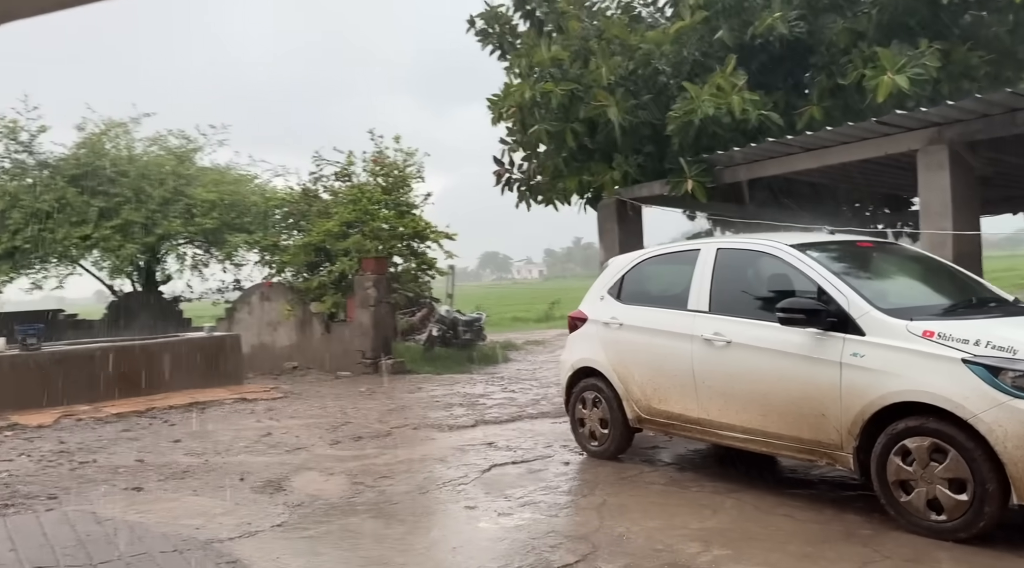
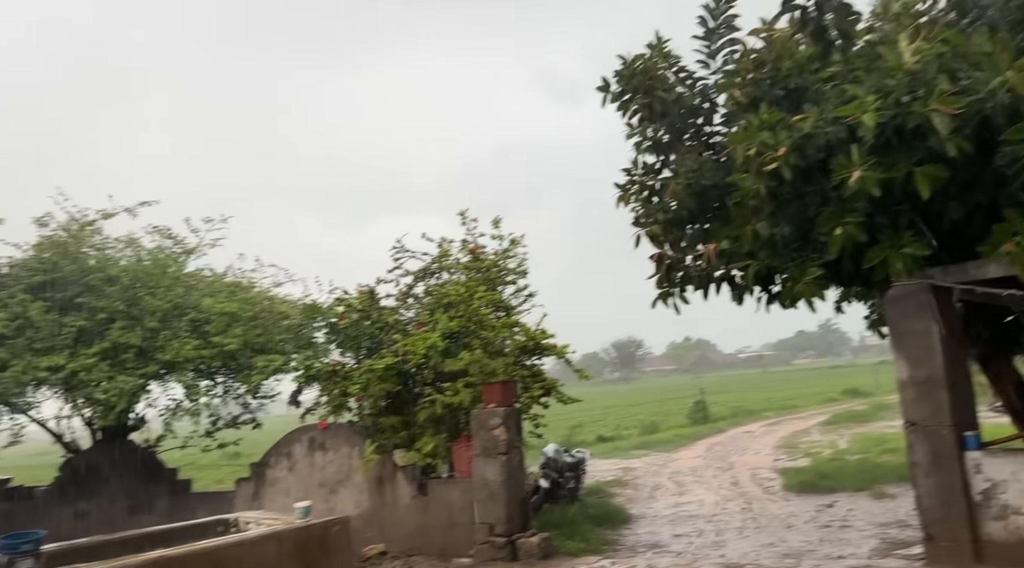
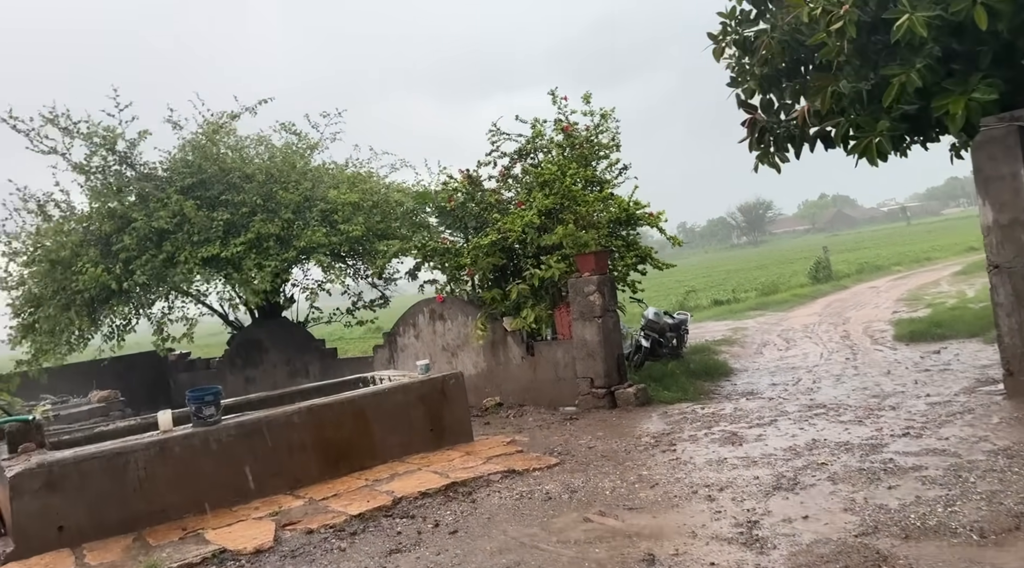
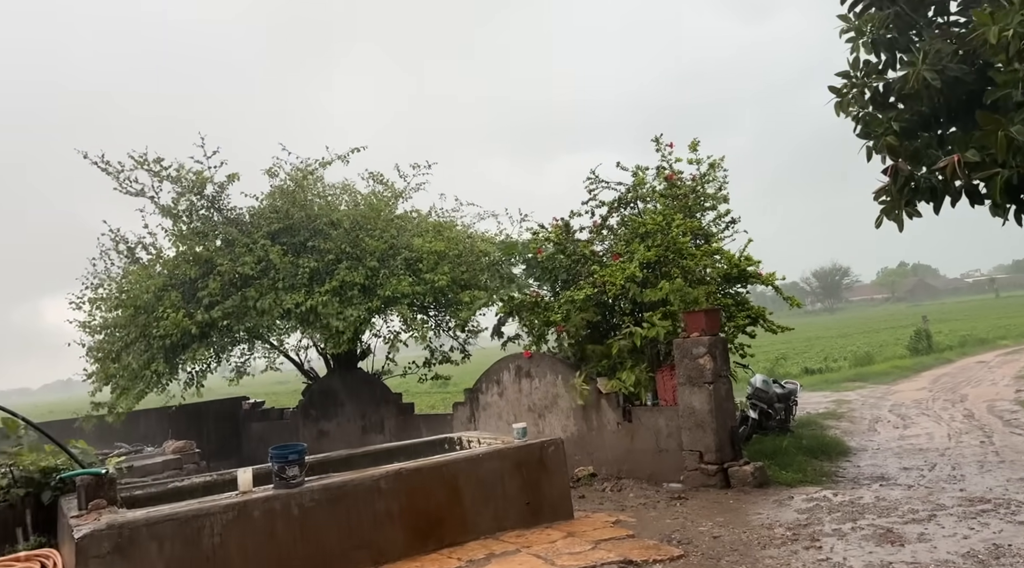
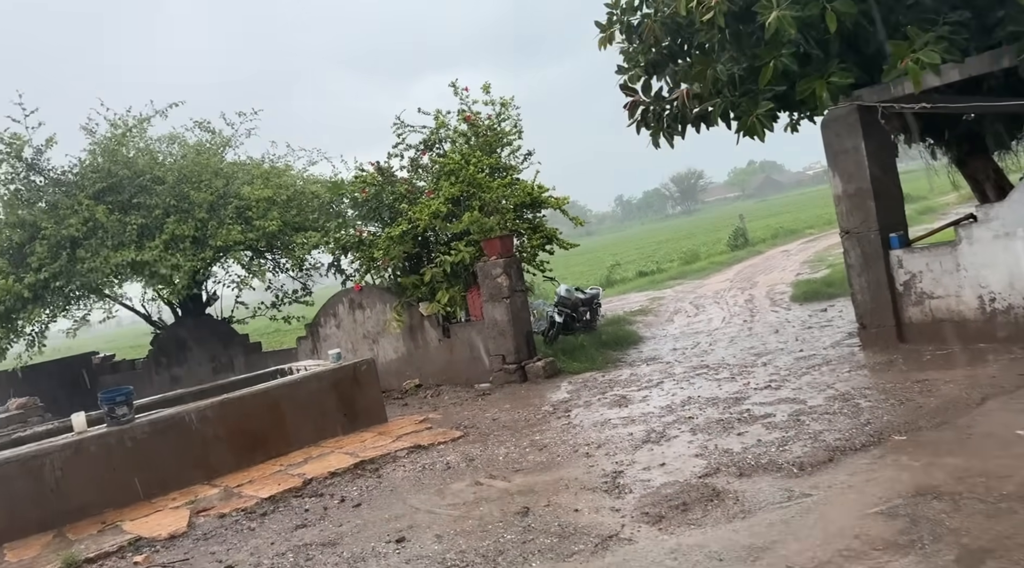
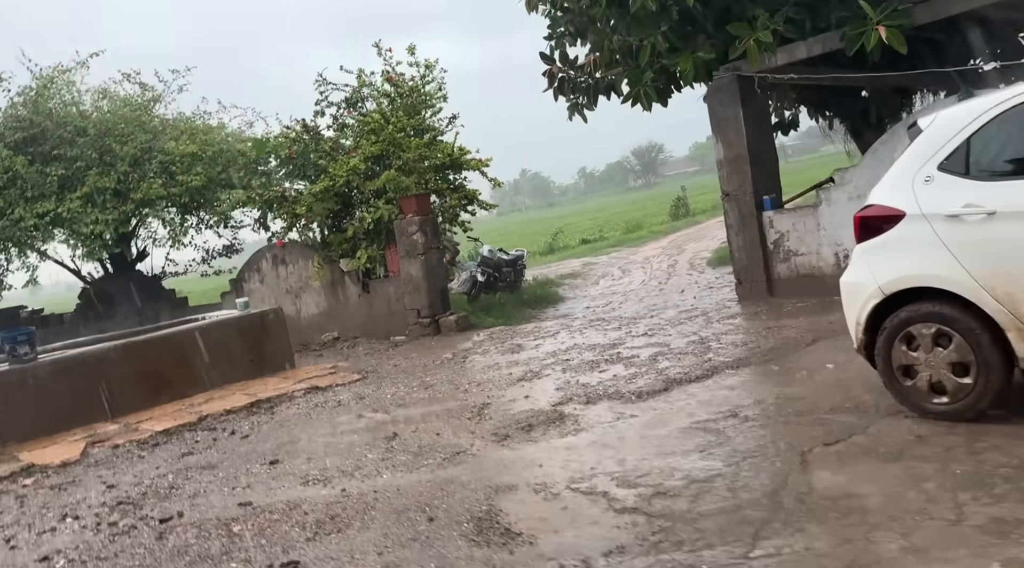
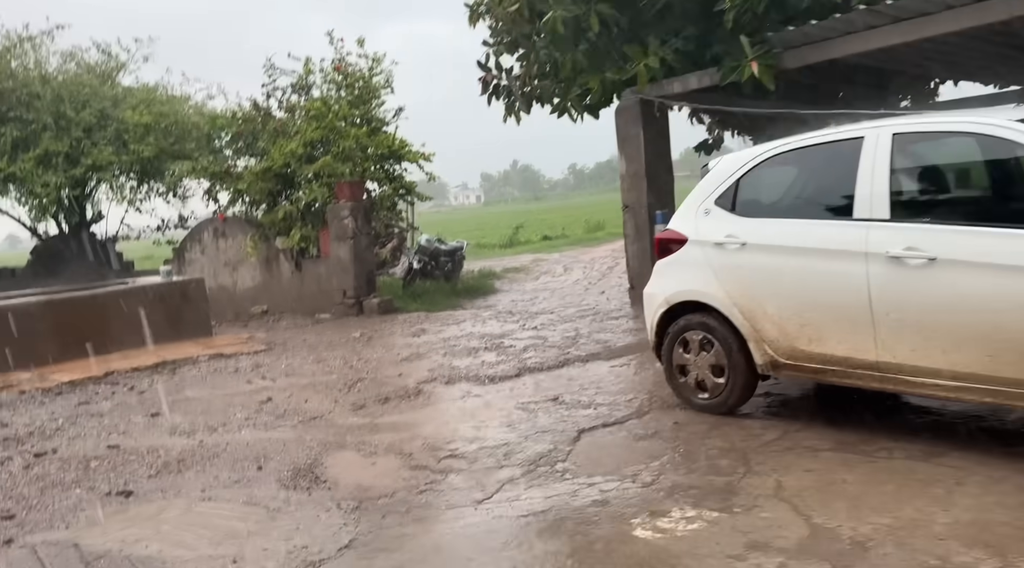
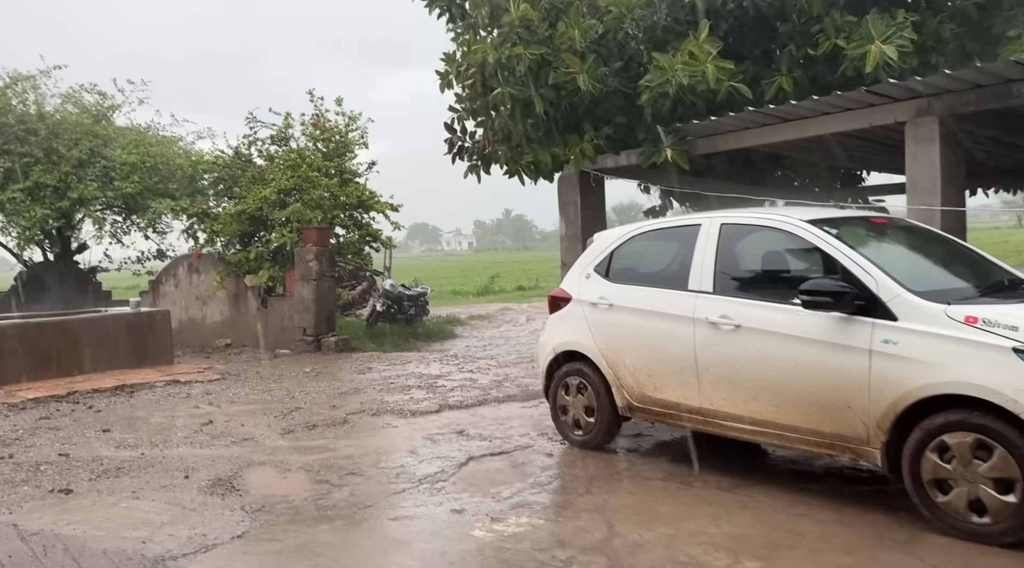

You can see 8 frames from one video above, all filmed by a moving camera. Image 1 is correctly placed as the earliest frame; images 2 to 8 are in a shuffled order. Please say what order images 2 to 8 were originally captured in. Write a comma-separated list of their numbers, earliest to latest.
8, 7, 6, 5, 3, 4, 2
